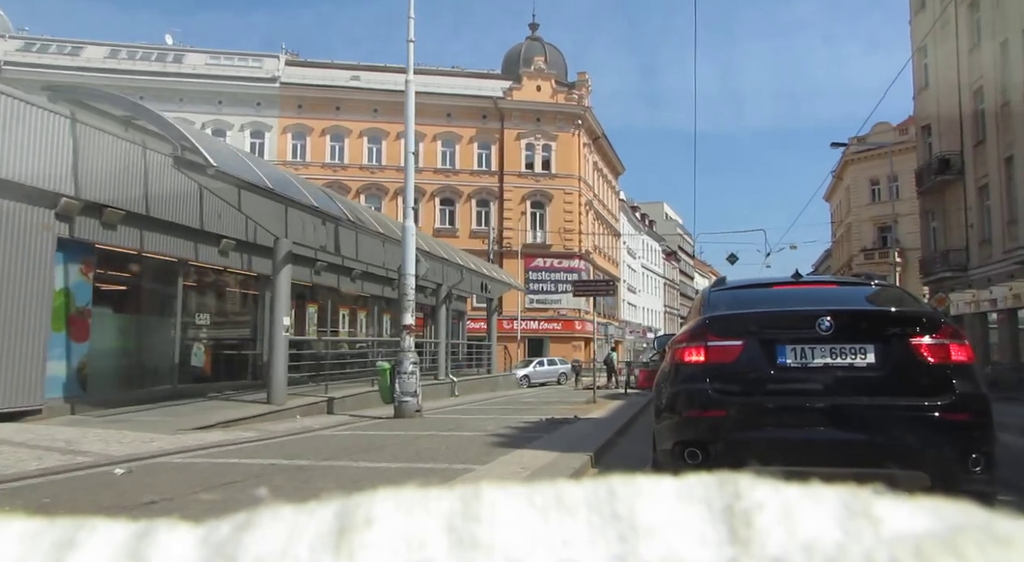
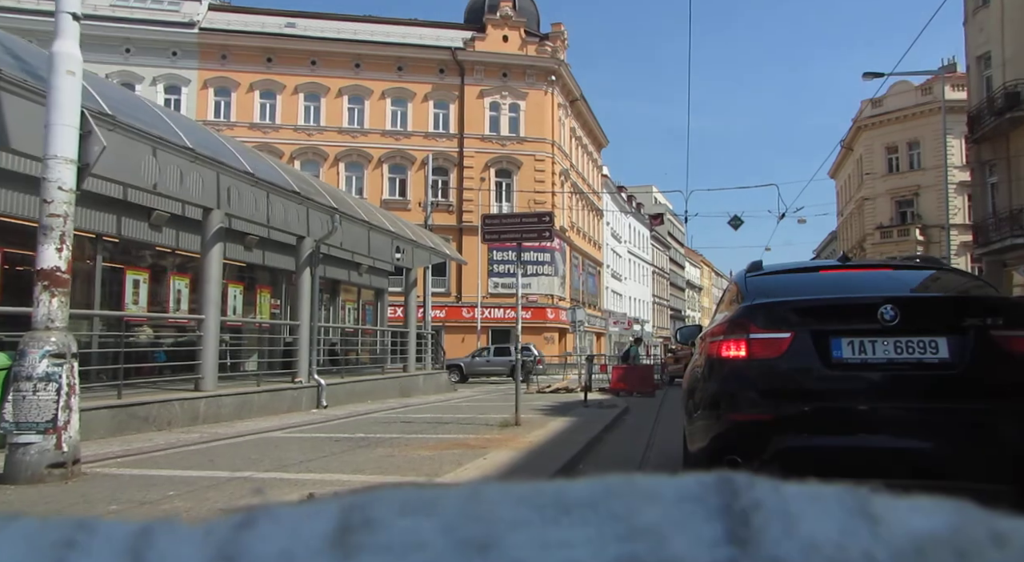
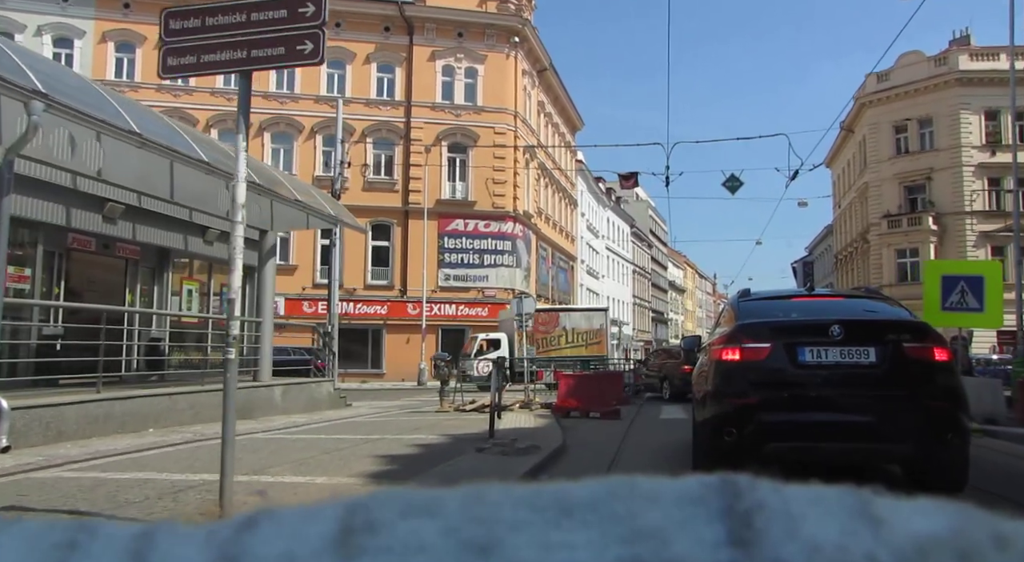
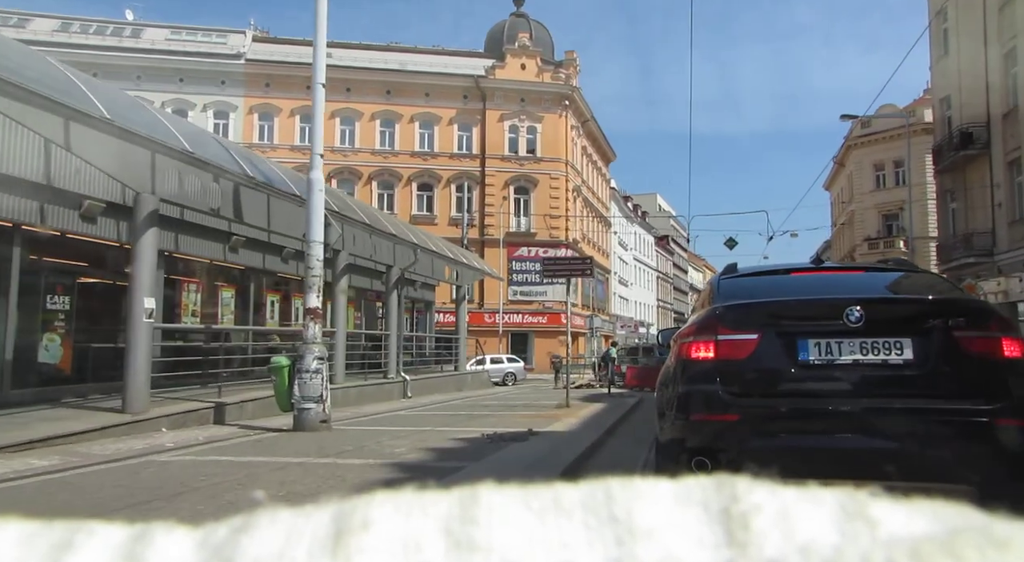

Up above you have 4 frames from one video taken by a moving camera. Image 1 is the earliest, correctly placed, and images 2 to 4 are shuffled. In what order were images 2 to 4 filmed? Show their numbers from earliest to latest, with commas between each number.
4, 2, 3
